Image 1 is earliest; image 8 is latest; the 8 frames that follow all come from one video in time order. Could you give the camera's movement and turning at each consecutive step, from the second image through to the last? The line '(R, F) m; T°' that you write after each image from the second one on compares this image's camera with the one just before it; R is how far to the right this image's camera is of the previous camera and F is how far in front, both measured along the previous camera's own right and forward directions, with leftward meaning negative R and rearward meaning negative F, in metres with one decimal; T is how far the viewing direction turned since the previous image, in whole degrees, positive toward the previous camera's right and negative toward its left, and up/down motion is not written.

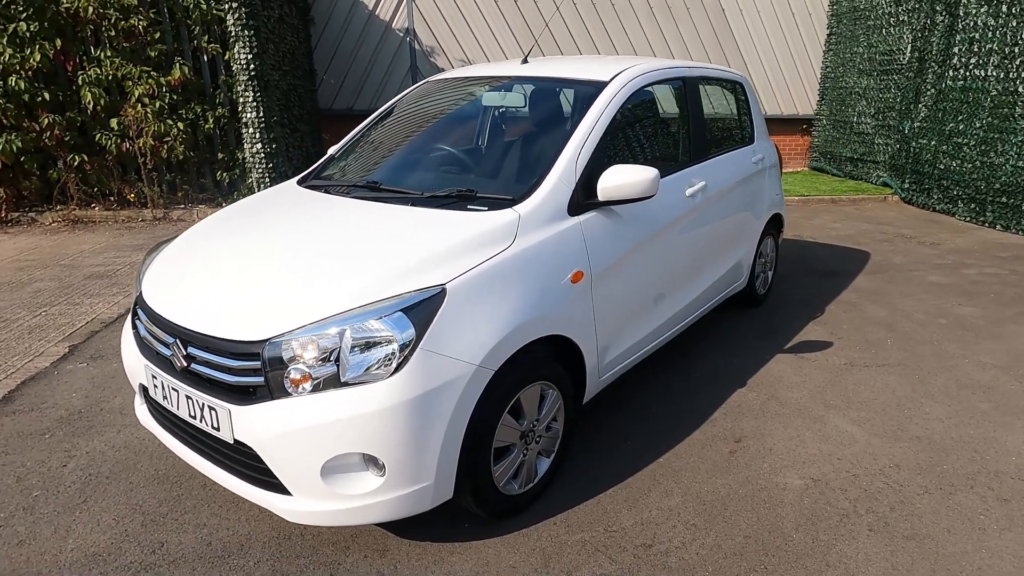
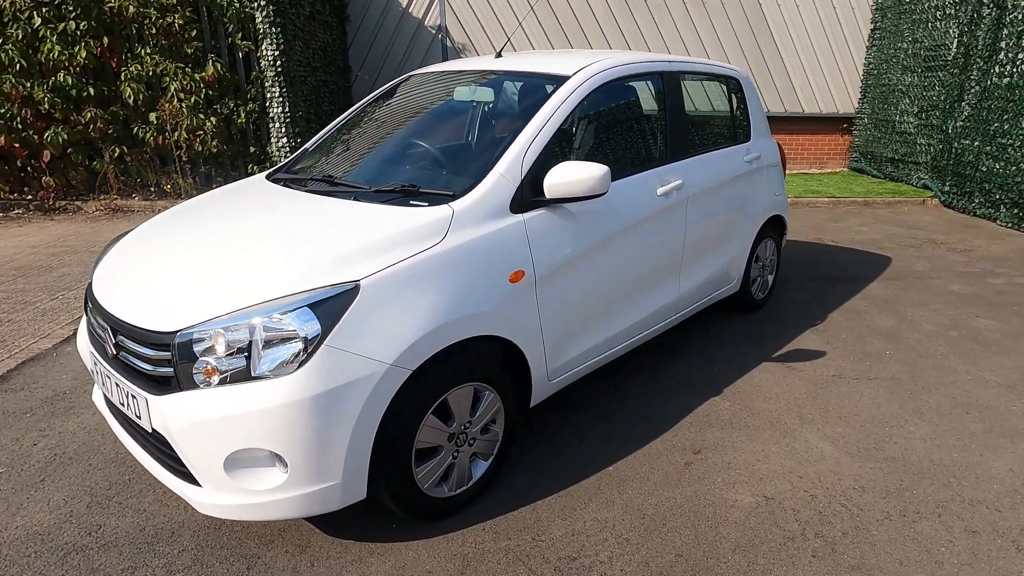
(+0.5, +0.1) m; -4°
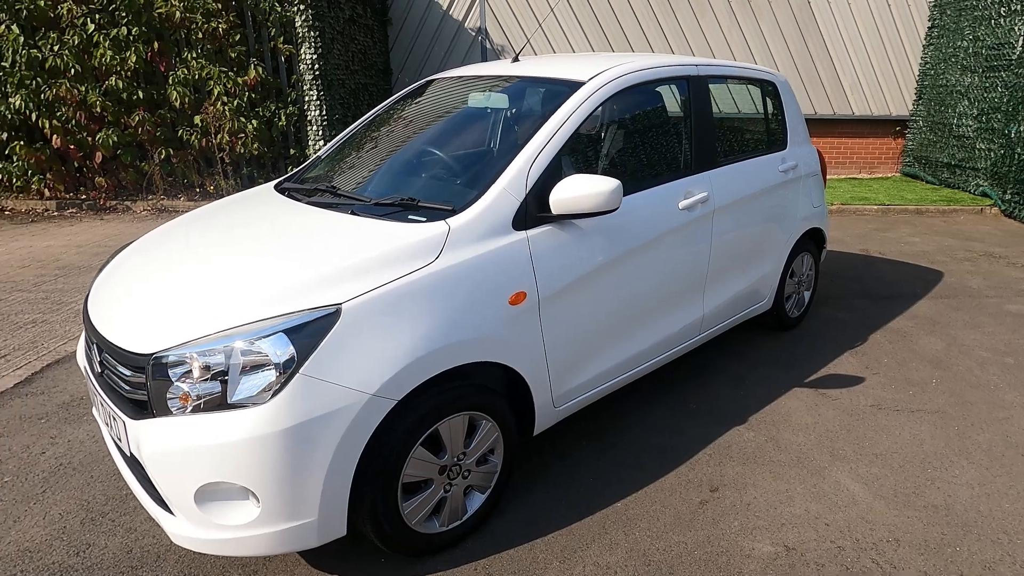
(+0.2, +0.2) m; -4°
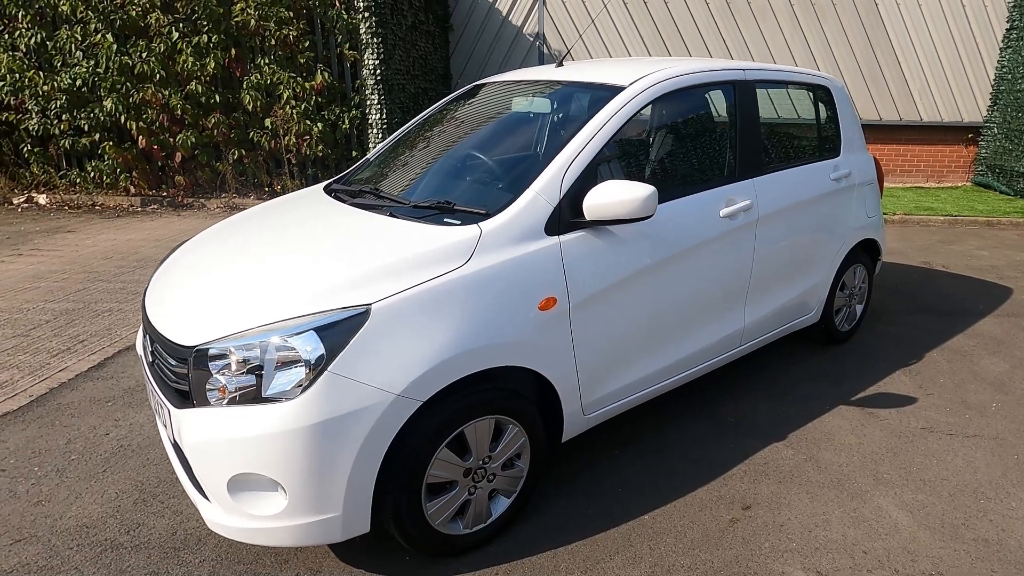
(+0.1, 0.0) m; -5°
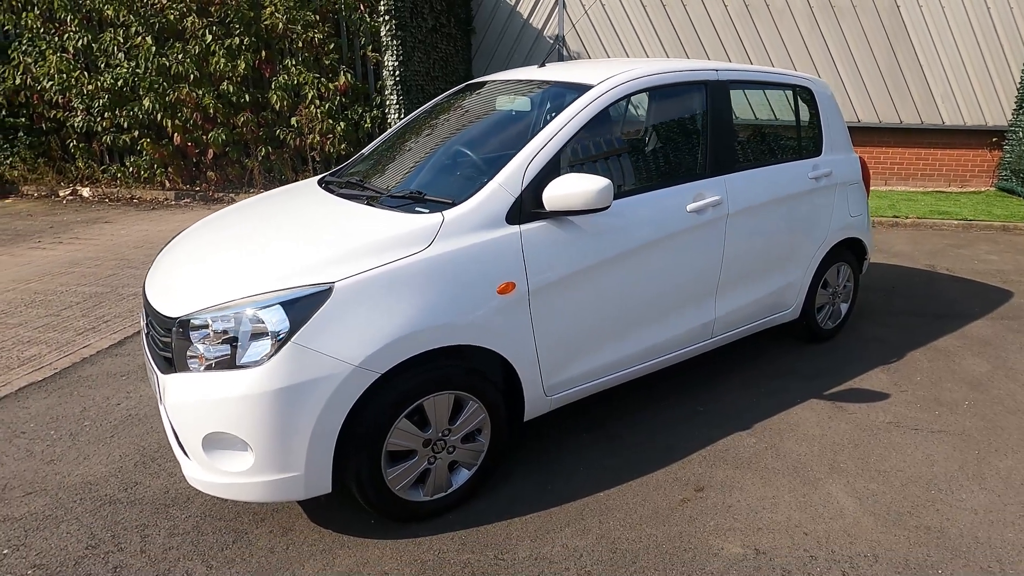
(+0.3, -0.2) m; -3°
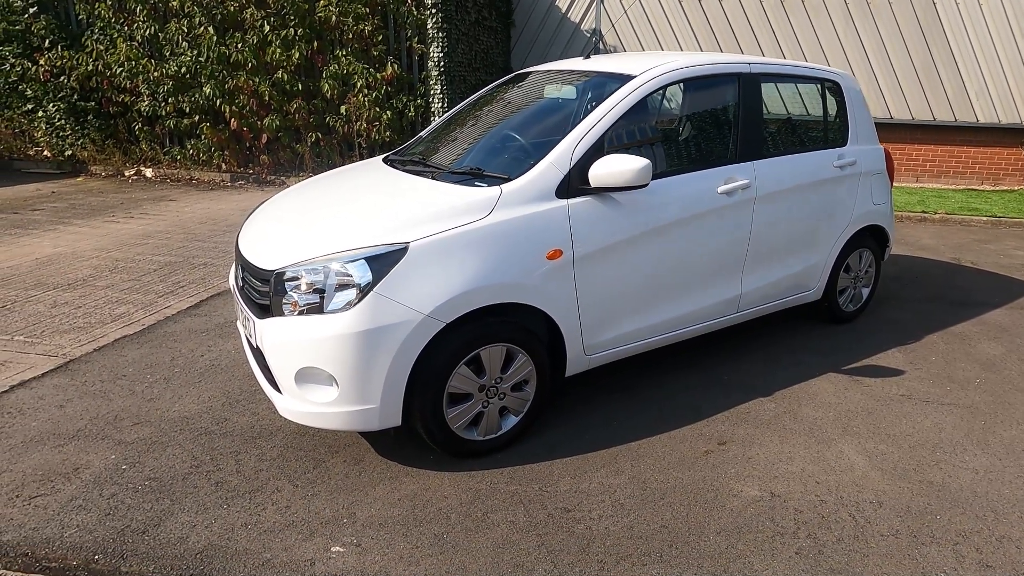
(-0.1, -0.4) m; -3°
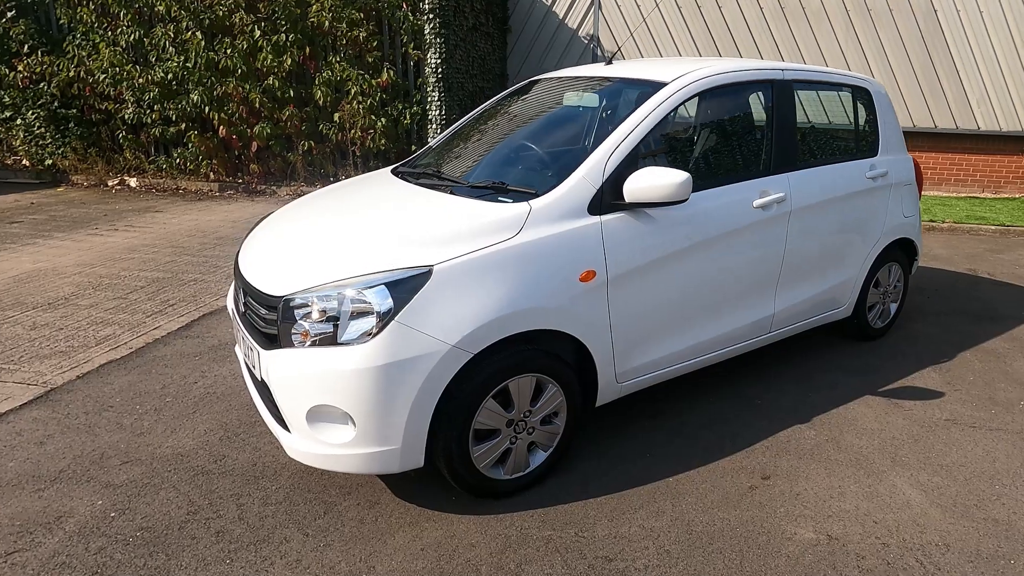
(-0.2, +0.3) m; +1°
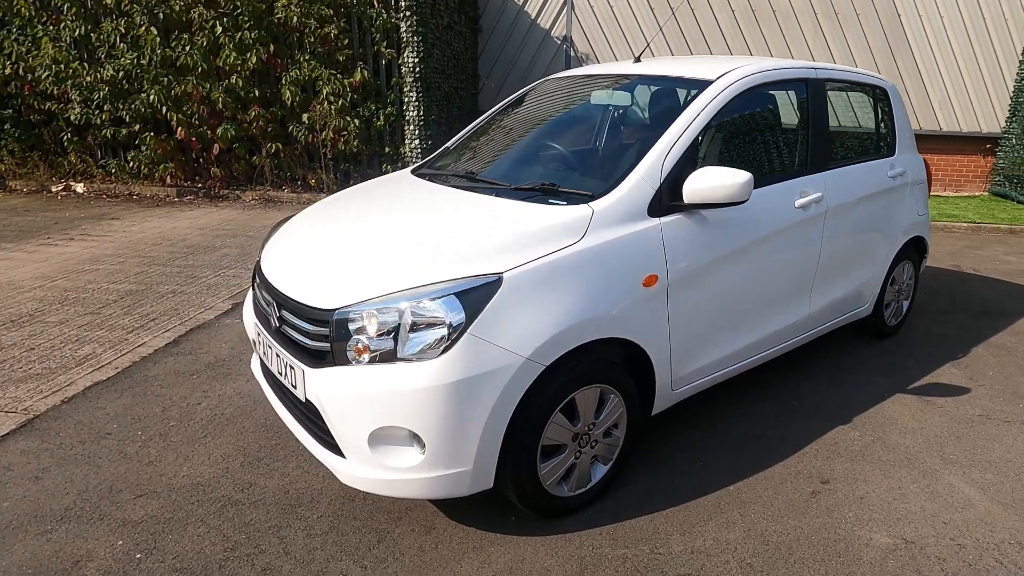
(-0.5, +0.2) m; +5°
